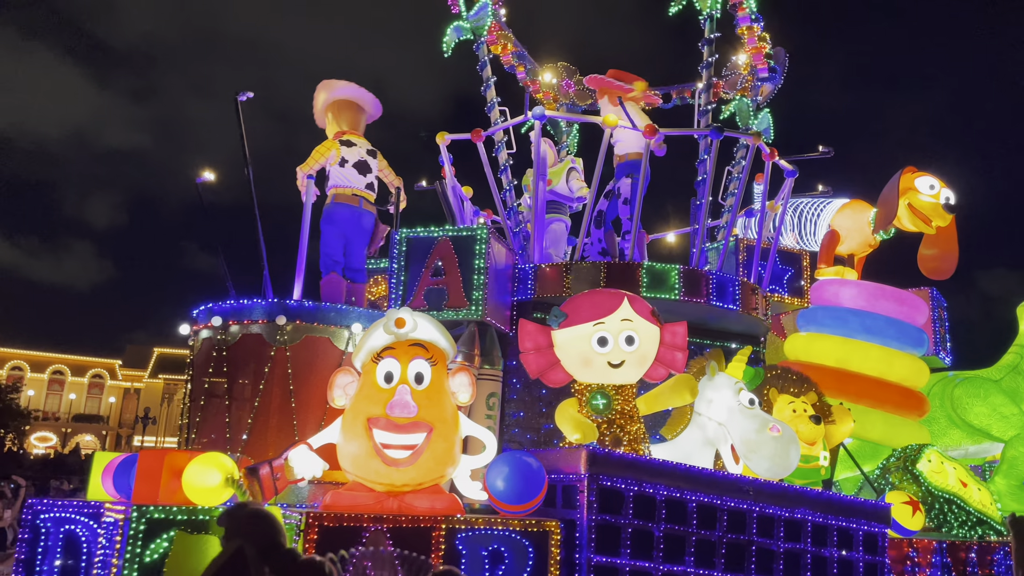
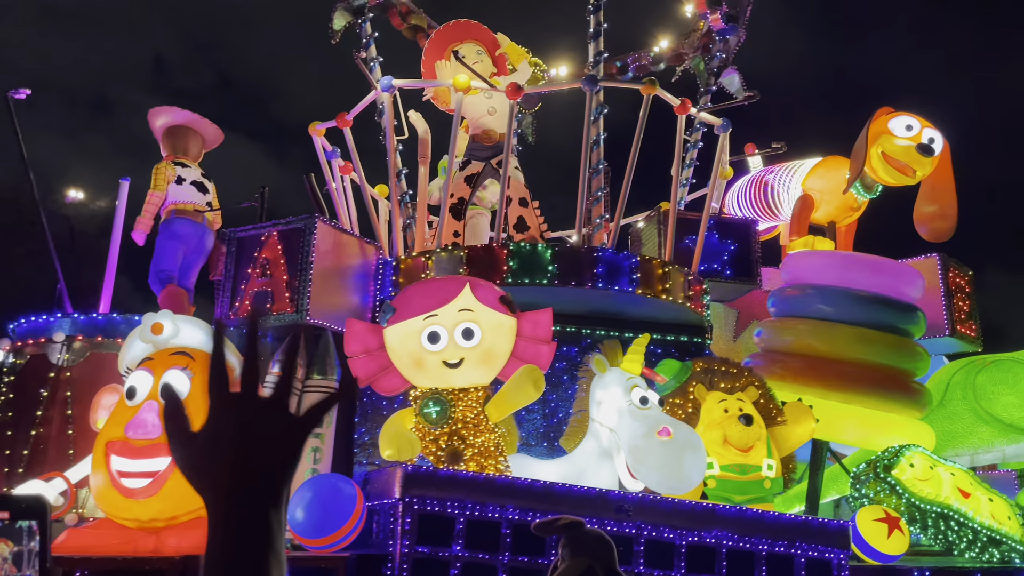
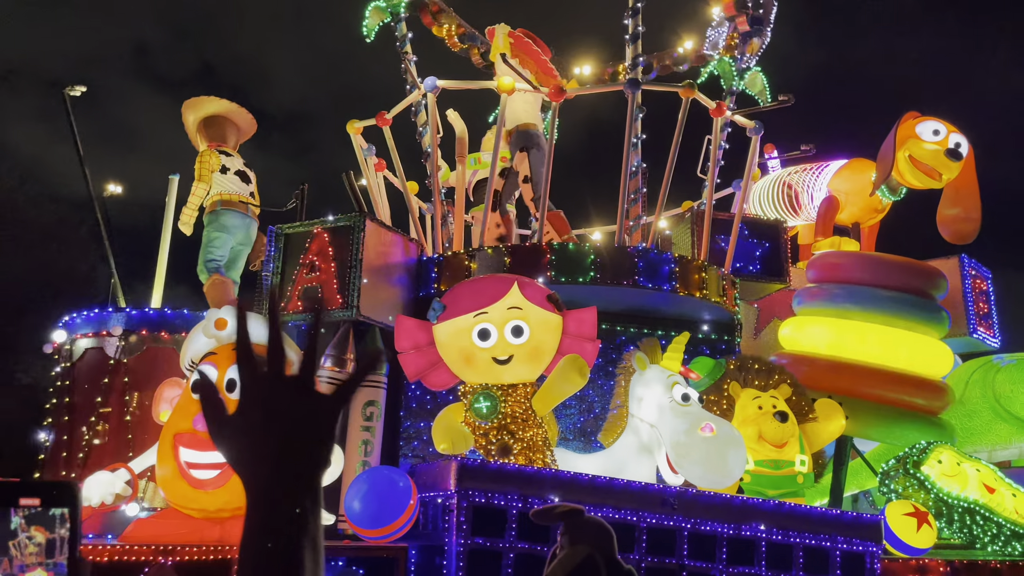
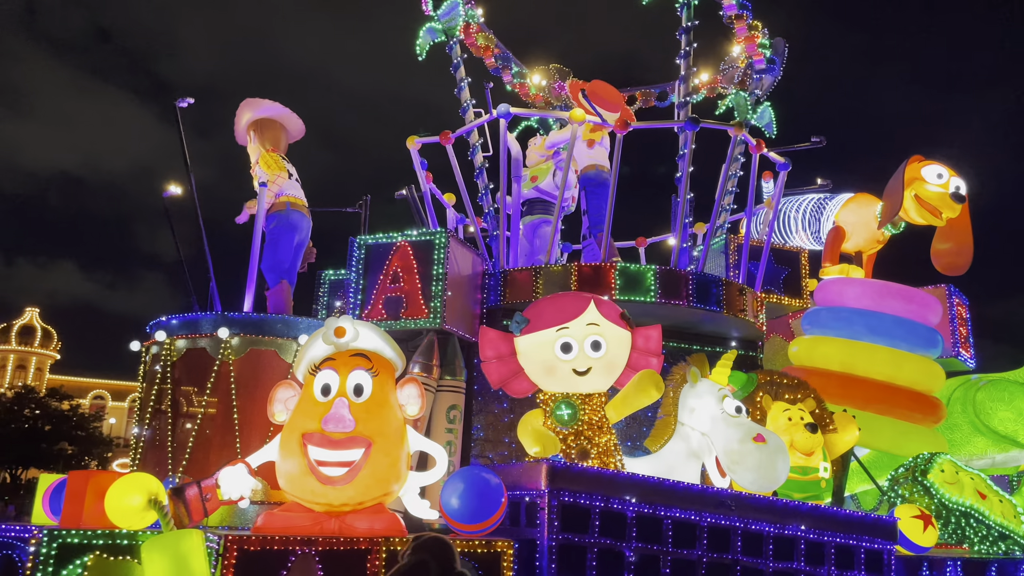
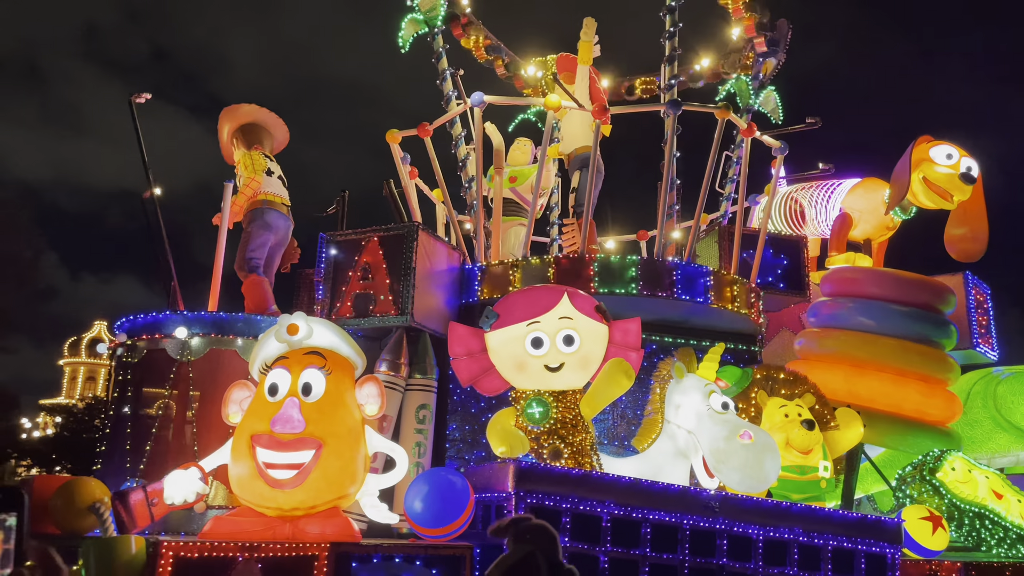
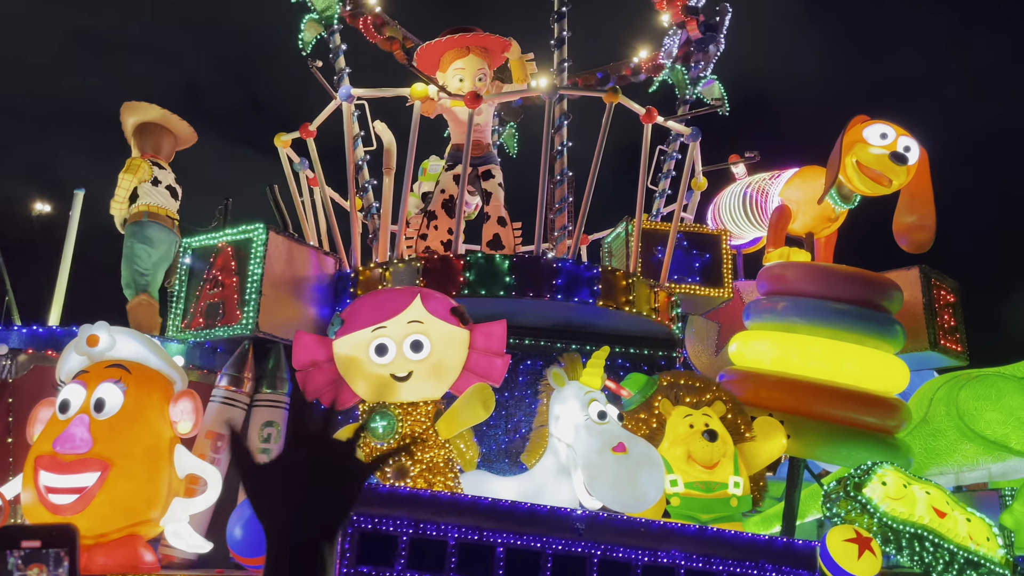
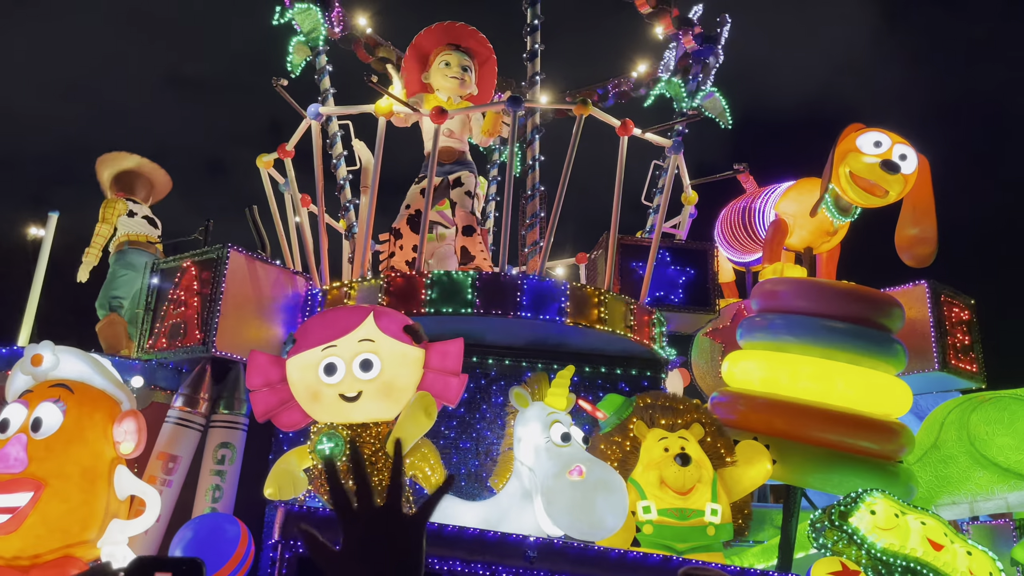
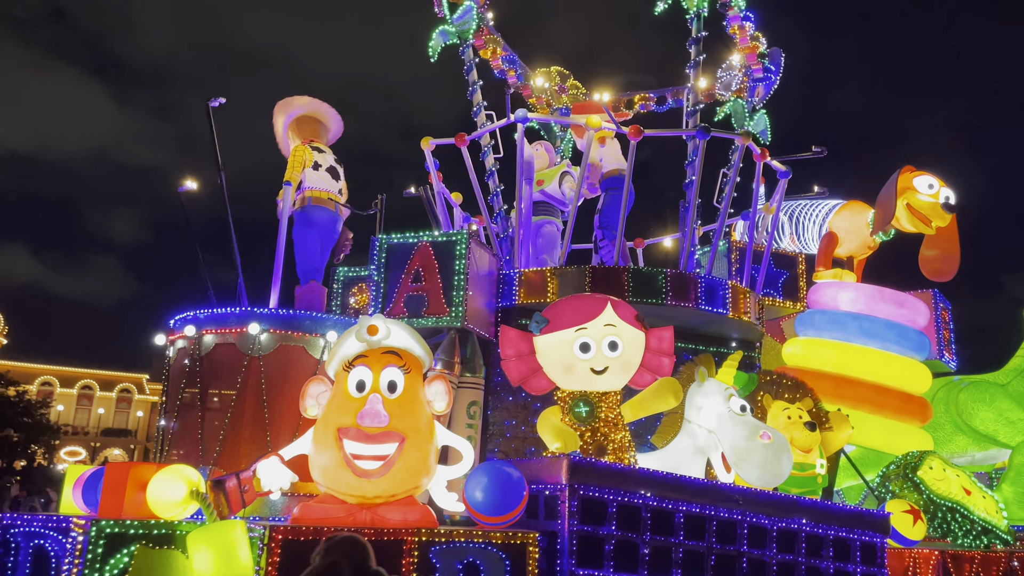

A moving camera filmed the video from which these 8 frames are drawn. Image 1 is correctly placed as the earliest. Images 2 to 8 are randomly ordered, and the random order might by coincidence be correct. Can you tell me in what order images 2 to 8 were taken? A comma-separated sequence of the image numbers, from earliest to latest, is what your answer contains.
8, 4, 5, 3, 2, 6, 7
